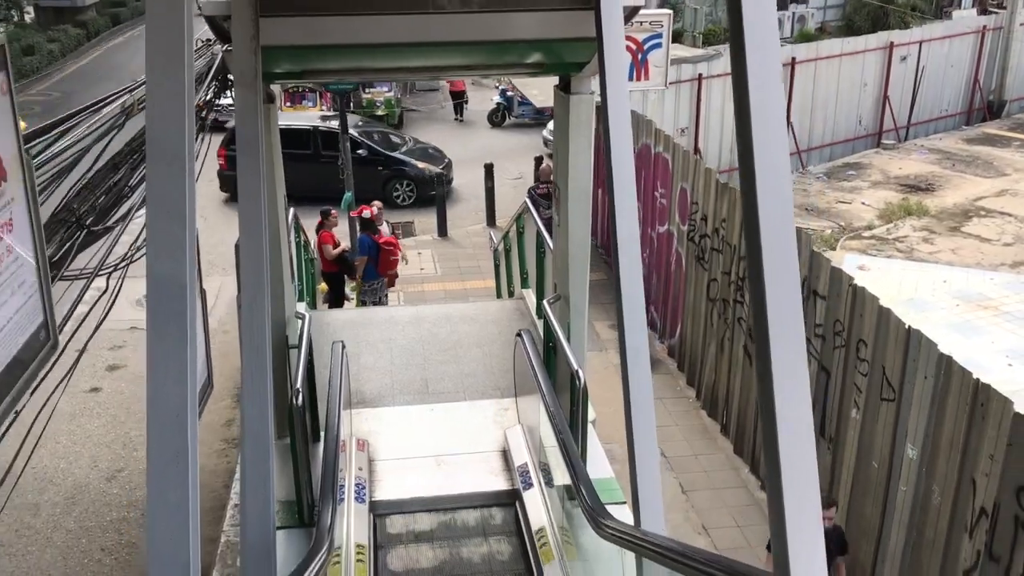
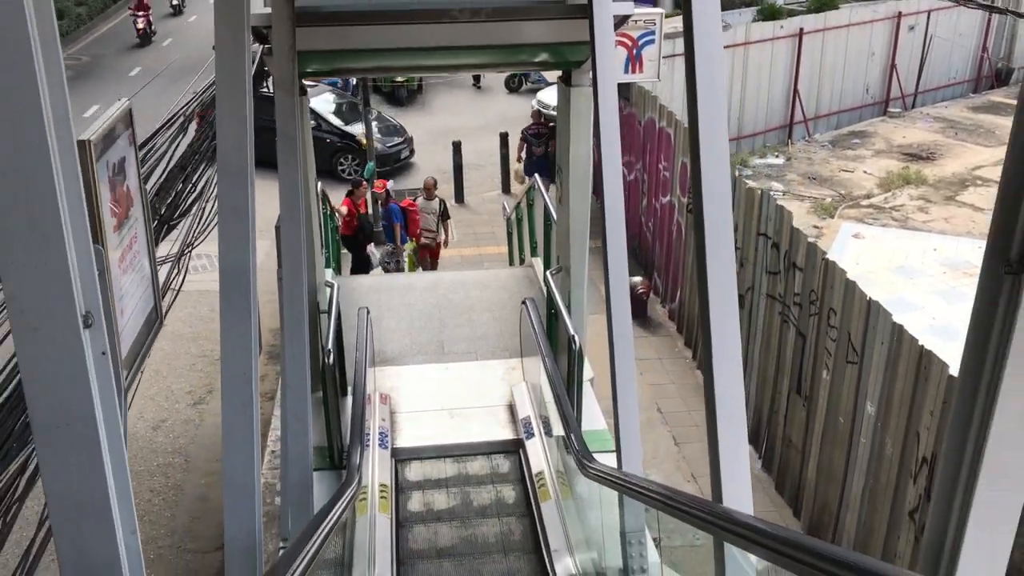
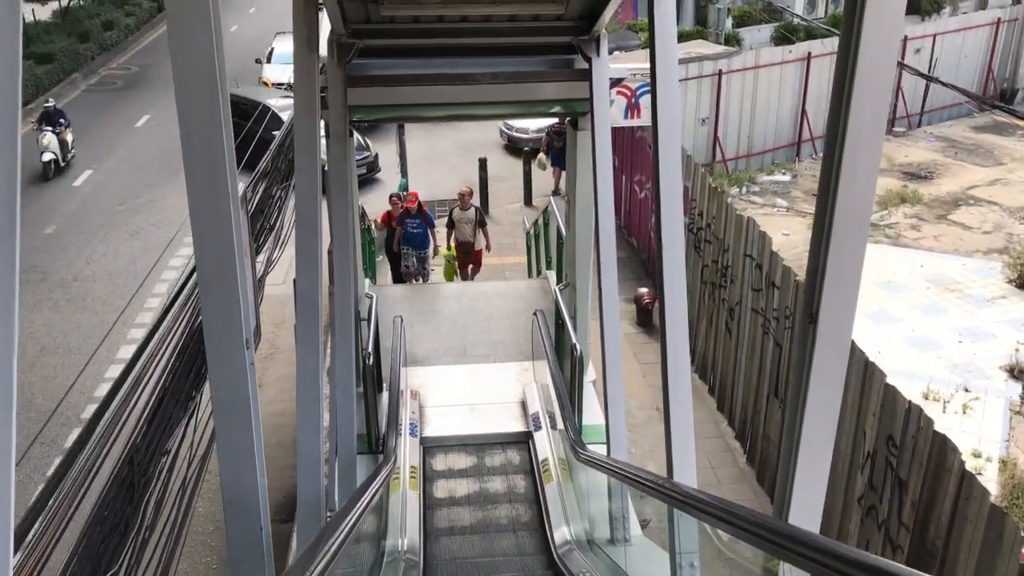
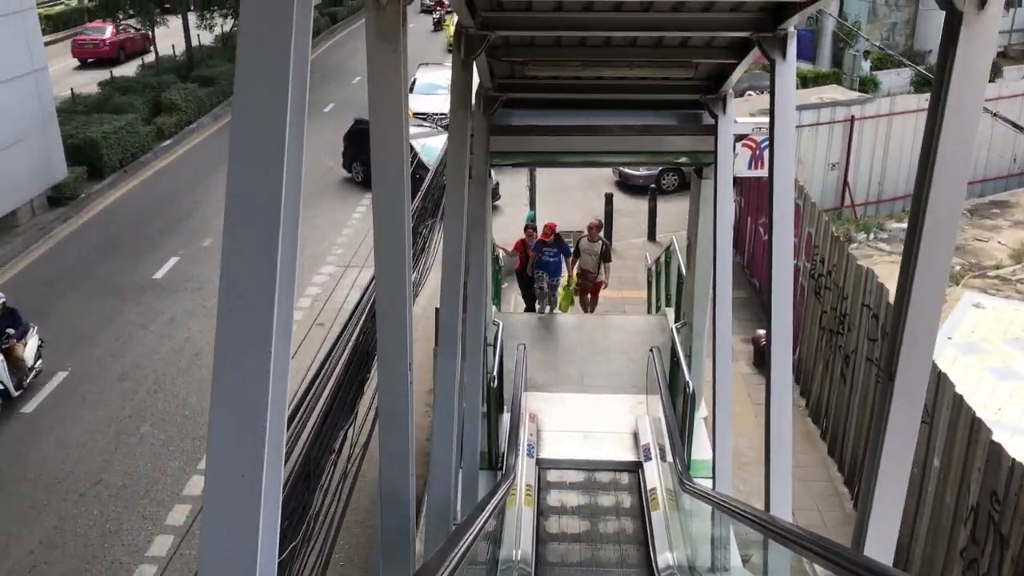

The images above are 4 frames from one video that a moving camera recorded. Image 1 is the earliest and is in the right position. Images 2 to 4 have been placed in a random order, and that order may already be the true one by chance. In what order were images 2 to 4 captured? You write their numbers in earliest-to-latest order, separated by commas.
2, 3, 4
